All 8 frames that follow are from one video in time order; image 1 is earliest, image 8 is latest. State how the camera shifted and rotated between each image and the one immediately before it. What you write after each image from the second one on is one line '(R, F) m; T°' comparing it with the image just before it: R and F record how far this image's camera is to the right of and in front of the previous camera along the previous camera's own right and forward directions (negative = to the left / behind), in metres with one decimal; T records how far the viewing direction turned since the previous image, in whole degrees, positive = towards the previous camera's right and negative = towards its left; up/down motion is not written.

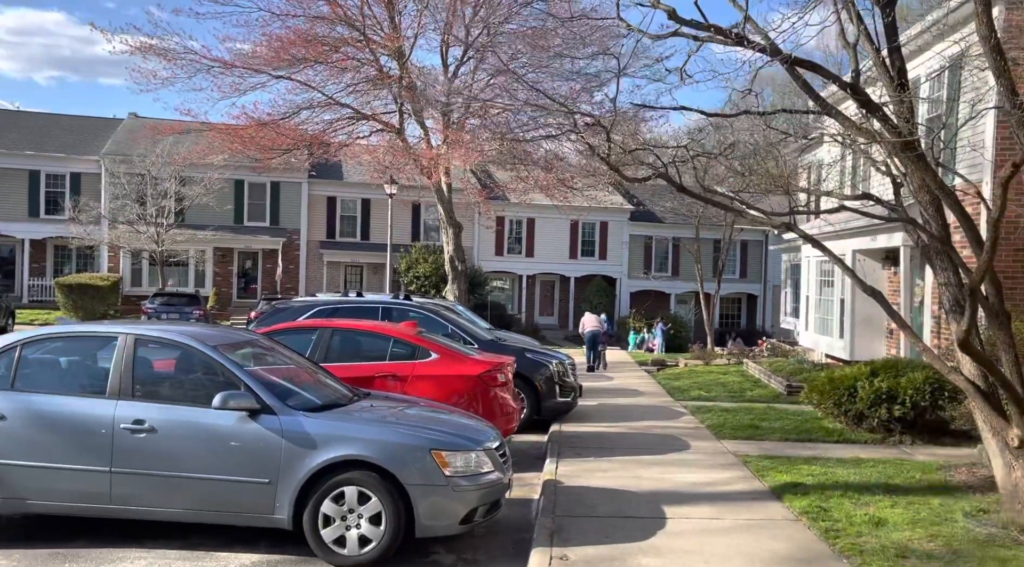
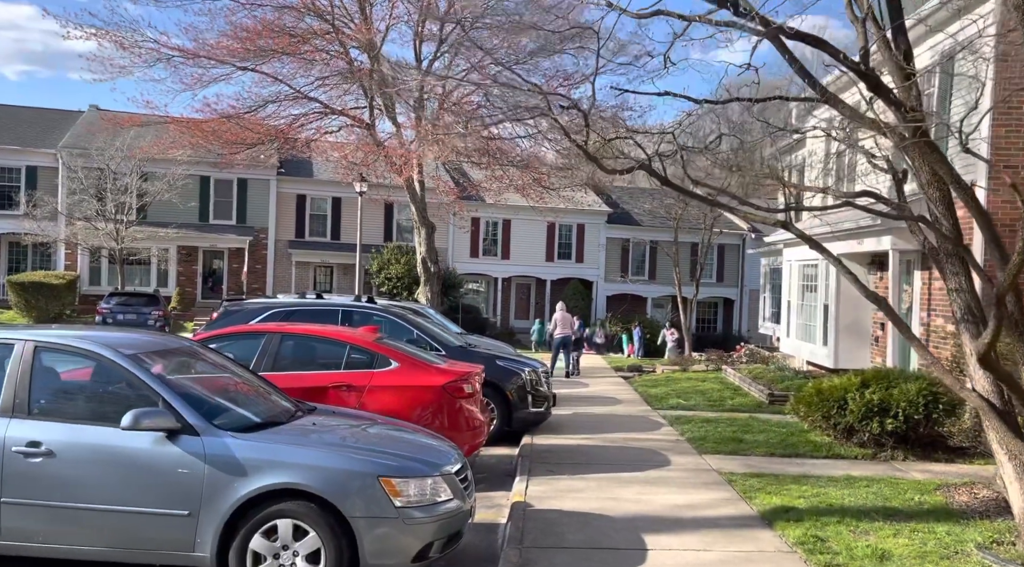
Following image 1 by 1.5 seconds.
(+0.1, +0.7) m; +2°
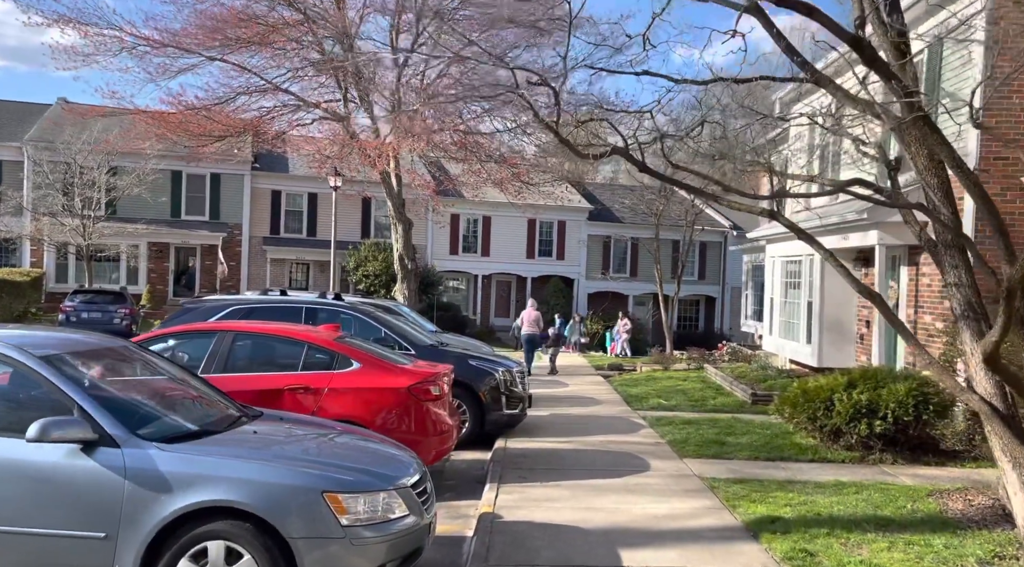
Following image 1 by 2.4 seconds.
(+0.1, +0.5) m; +1°
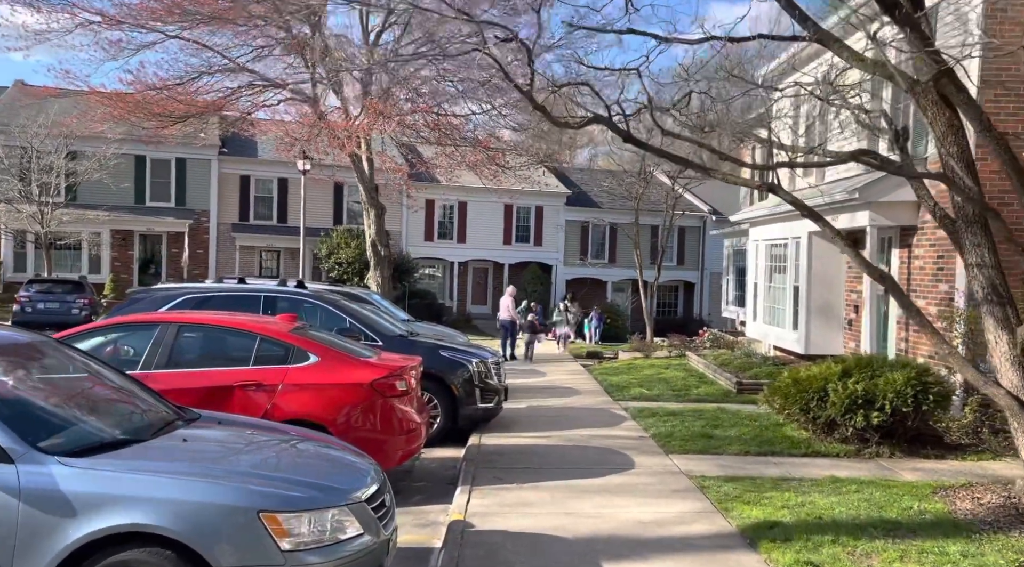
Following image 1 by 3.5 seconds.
(0.0, +0.6) m; +1°
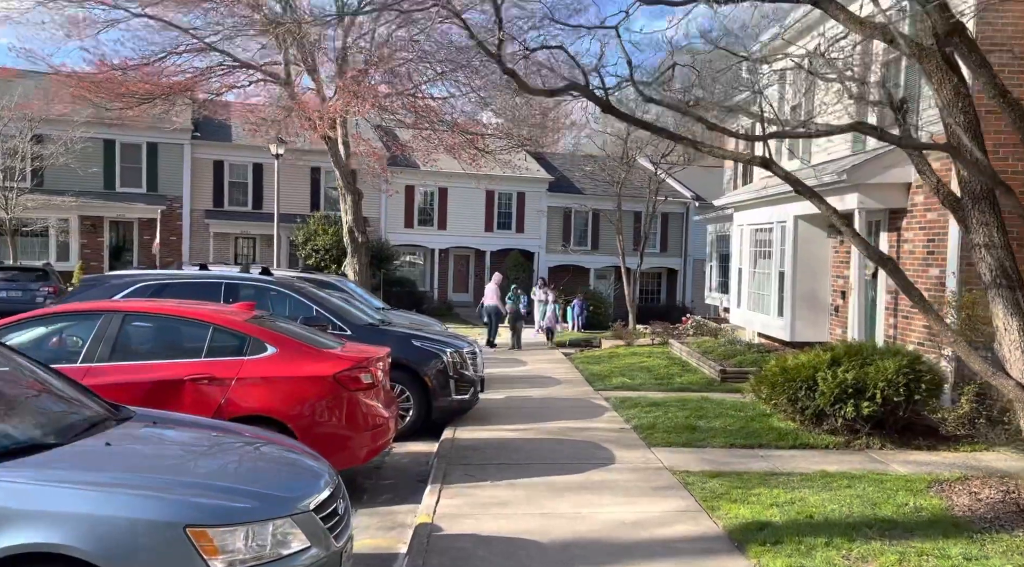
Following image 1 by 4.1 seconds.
(+0.1, +0.4) m; +1°
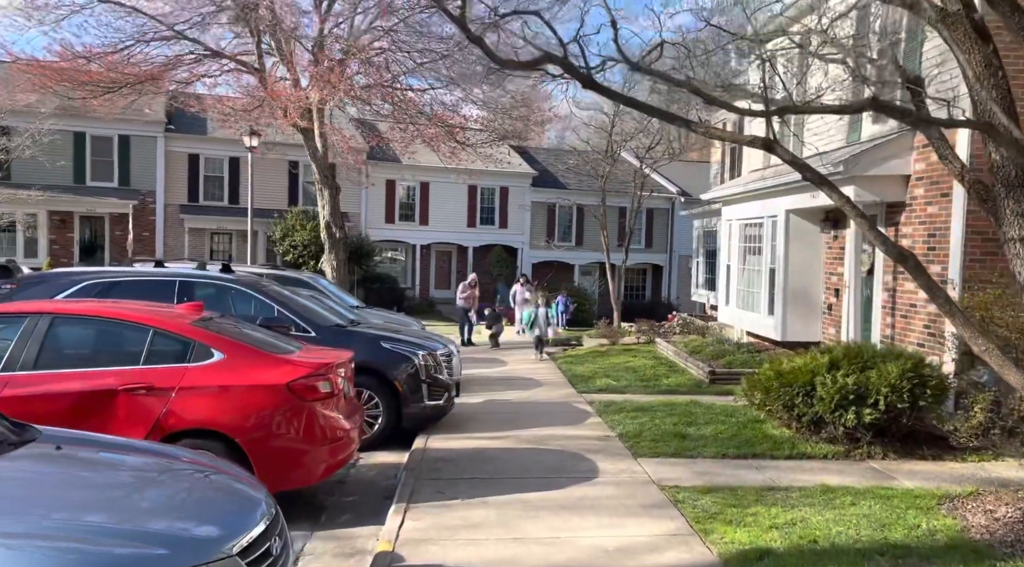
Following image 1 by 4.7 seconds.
(+0.1, +0.6) m; +1°
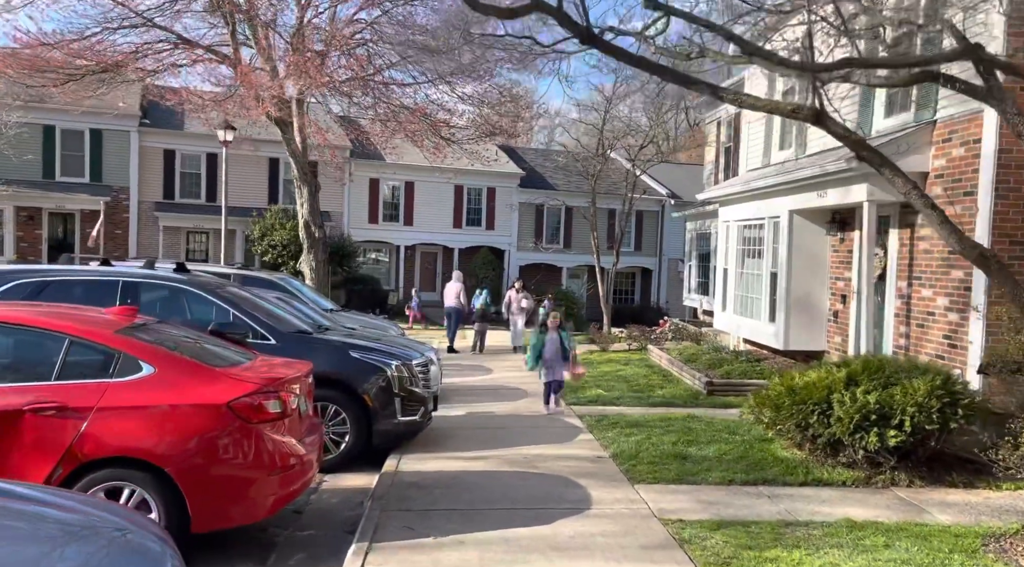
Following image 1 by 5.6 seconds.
(0.0, +0.8) m; +1°
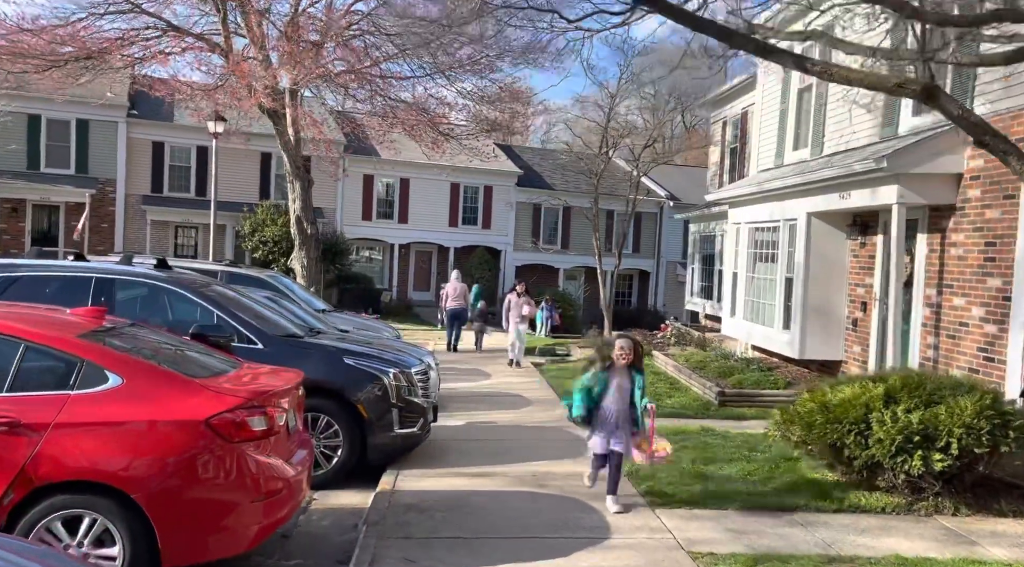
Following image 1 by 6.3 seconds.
(-0.1, +0.6) m; +1°
